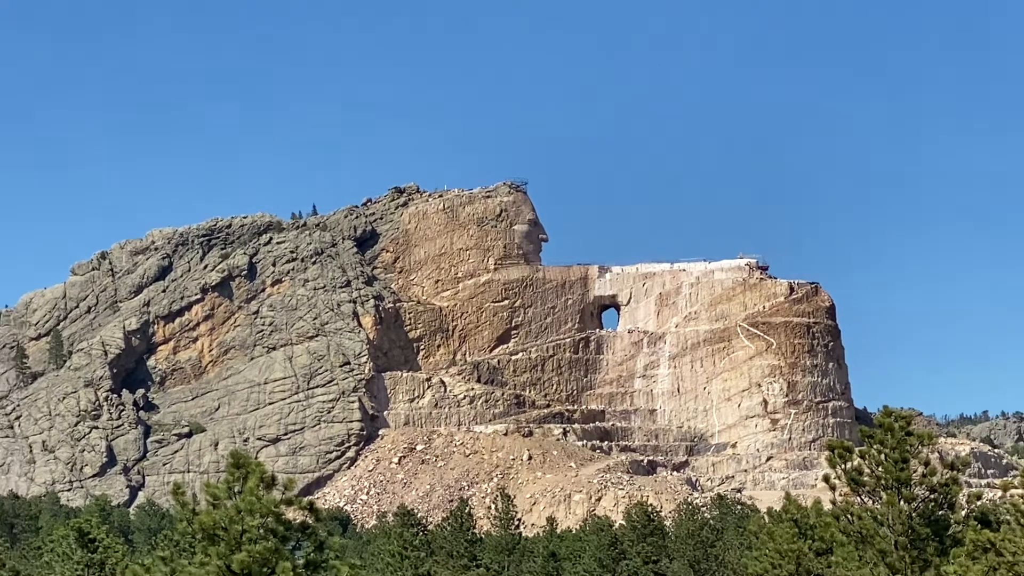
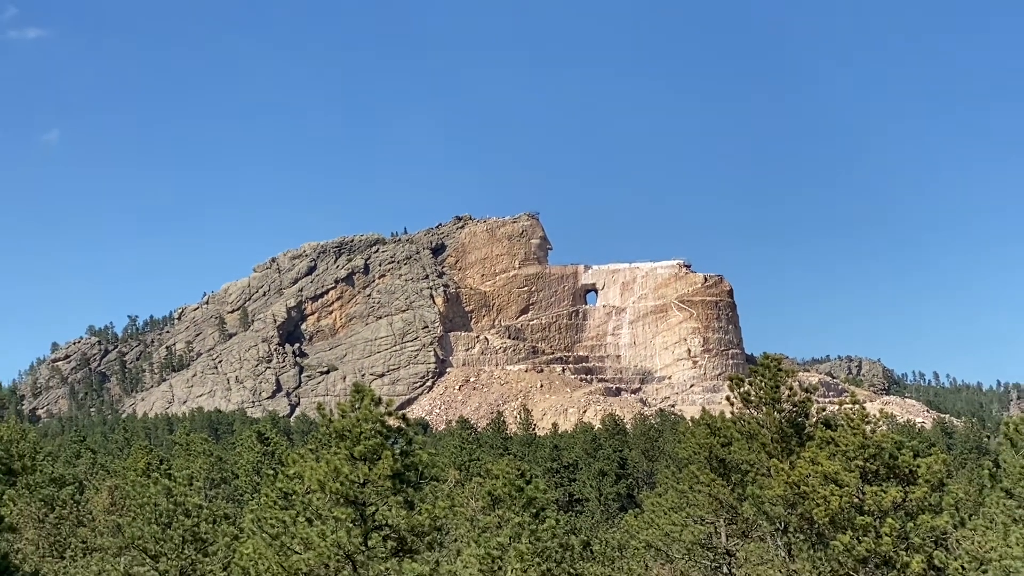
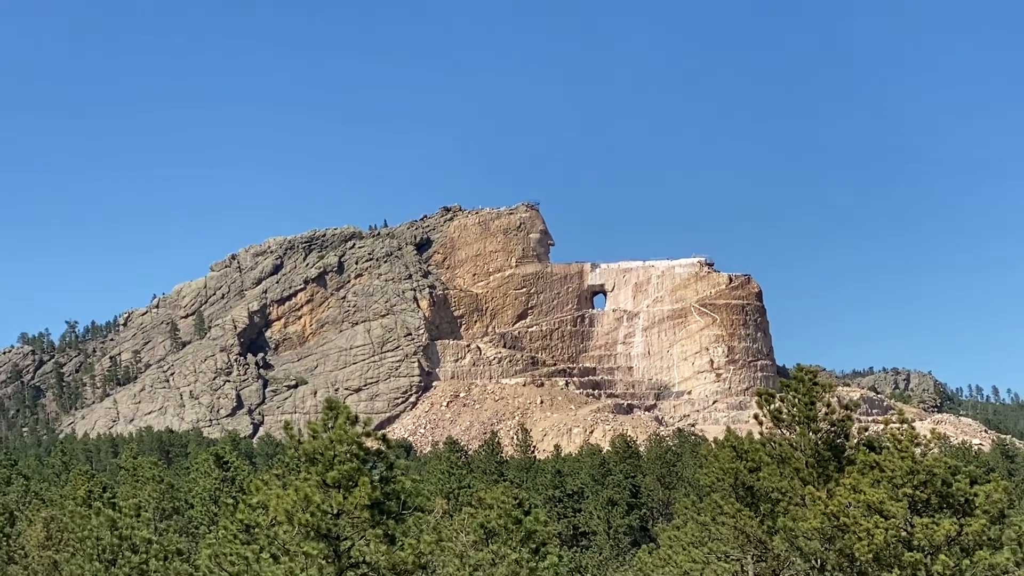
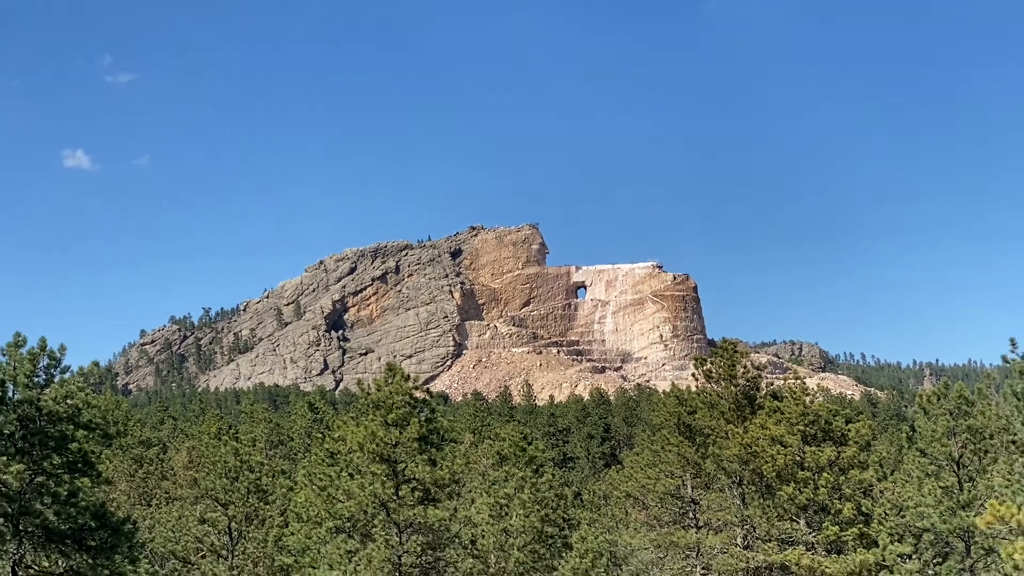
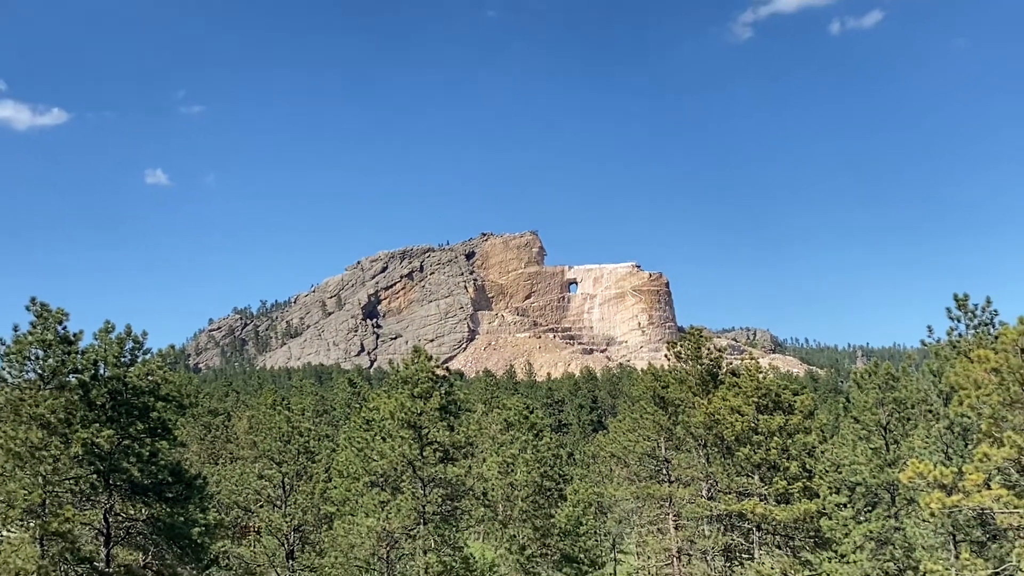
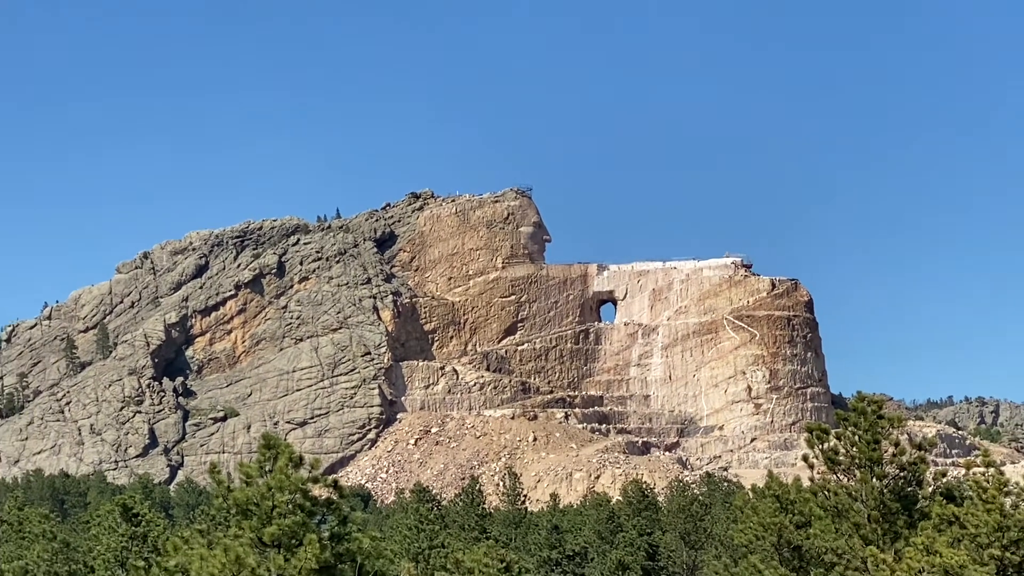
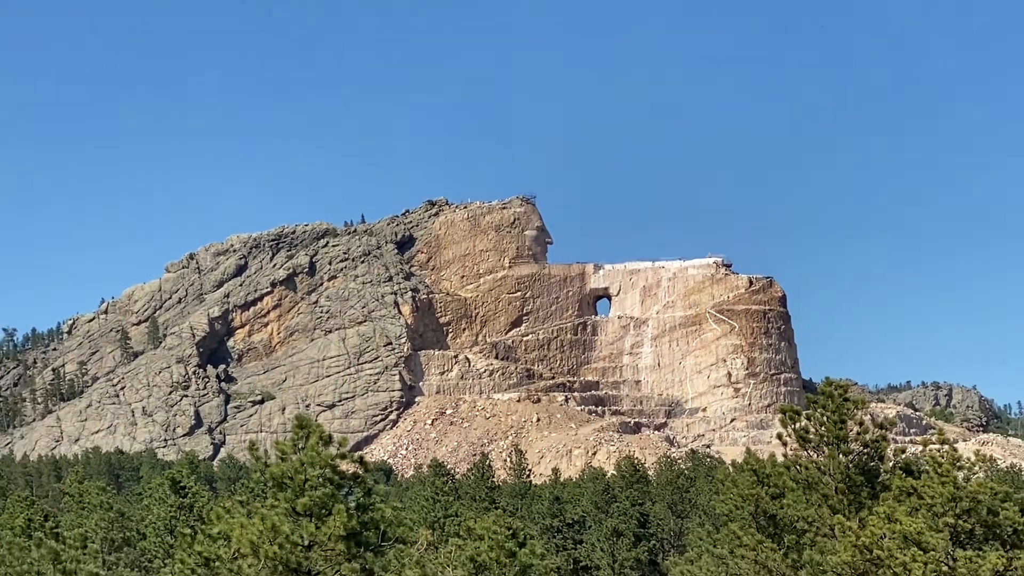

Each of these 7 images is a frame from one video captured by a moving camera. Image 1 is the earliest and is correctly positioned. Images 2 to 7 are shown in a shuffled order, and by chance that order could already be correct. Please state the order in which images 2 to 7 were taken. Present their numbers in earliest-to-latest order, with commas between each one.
6, 7, 3, 2, 4, 5
